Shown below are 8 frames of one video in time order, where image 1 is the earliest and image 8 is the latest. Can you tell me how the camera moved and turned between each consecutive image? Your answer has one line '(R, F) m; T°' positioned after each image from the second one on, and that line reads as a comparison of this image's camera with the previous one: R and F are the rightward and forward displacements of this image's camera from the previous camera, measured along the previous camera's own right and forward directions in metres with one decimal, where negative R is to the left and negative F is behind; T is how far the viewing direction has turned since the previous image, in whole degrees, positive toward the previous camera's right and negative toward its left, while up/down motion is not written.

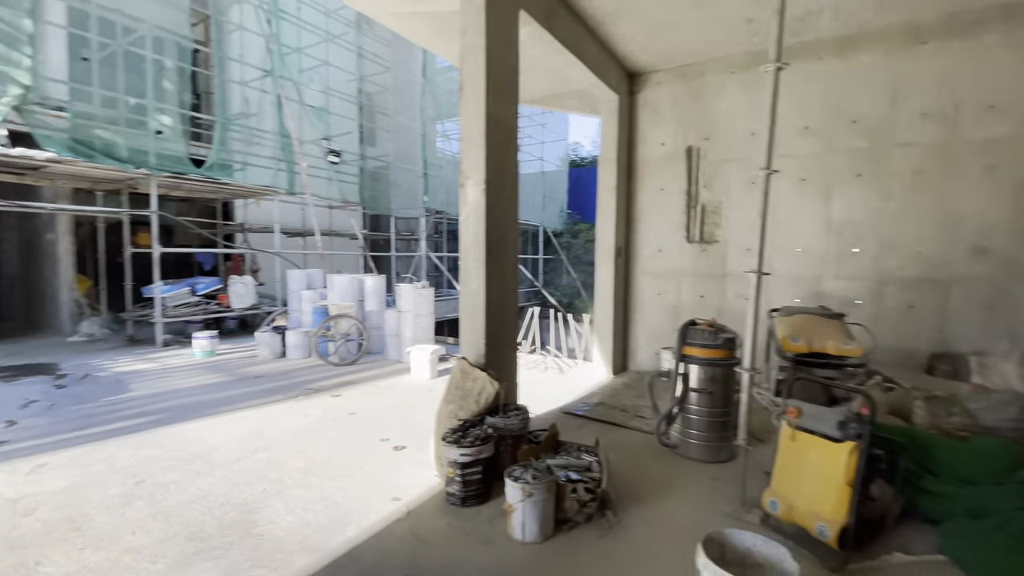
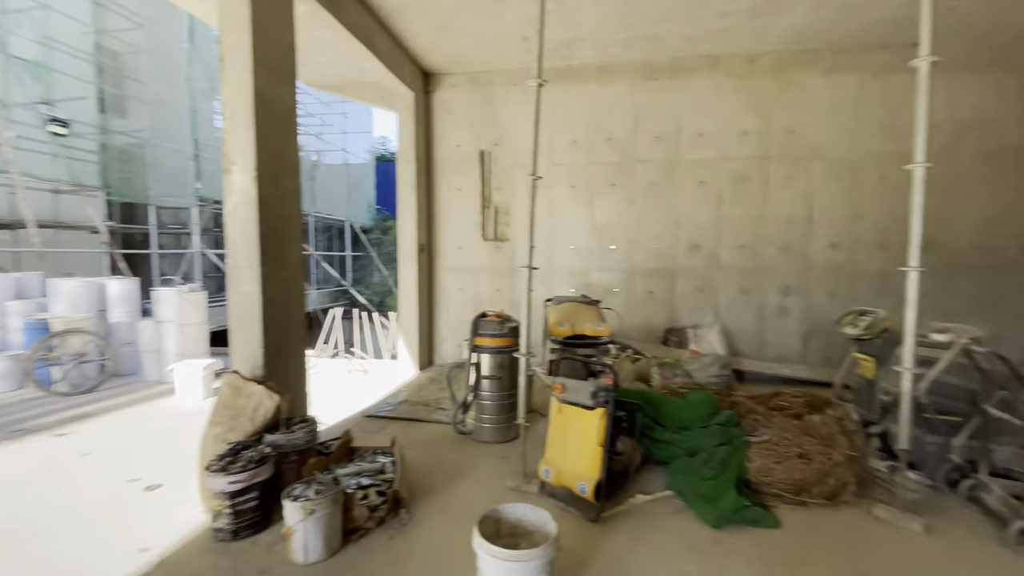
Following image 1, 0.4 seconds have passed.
(+0.2, 0.0) m; +22°
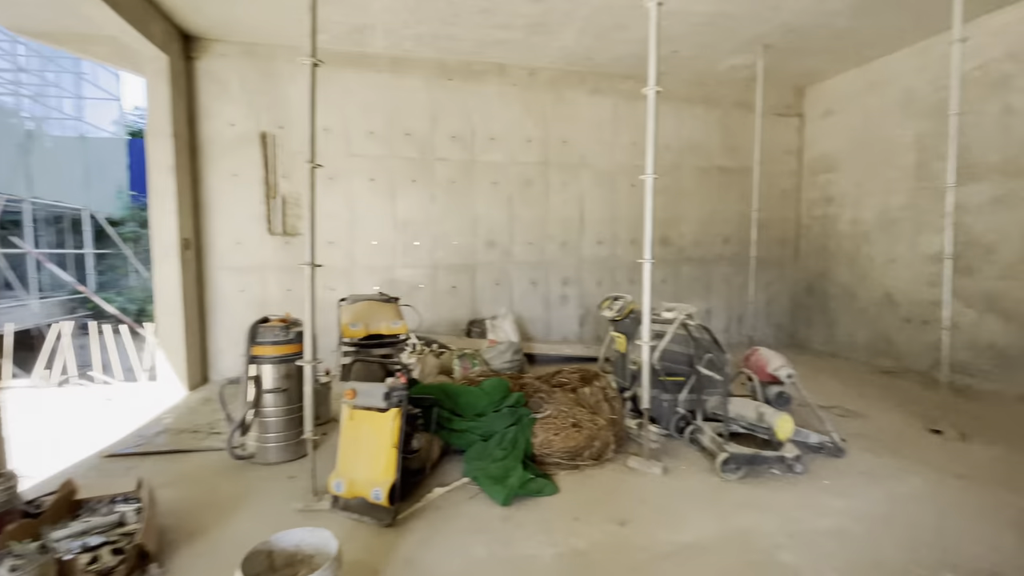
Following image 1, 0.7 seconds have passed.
(+0.2, 0.0) m; +22°
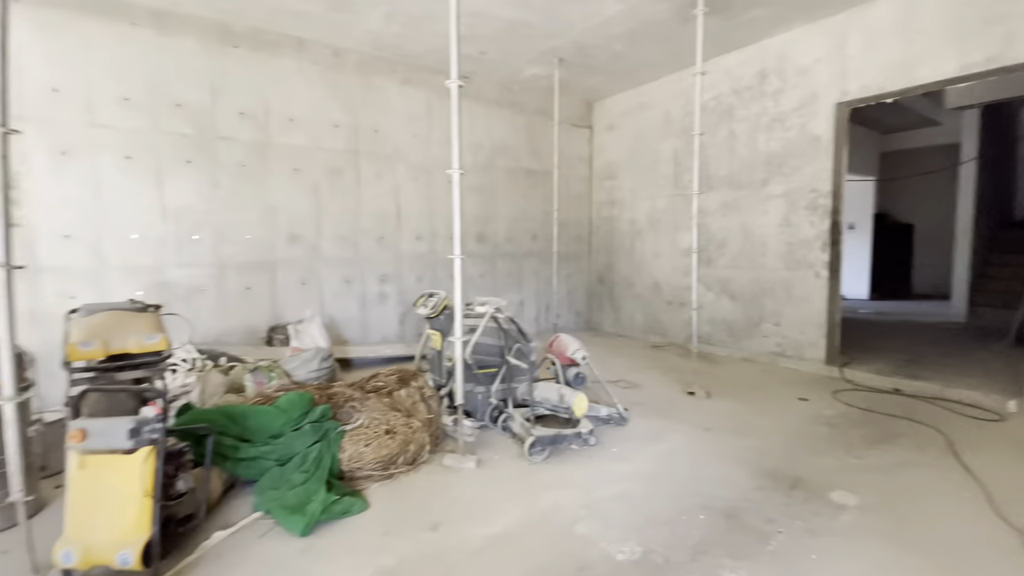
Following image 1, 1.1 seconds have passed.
(+0.1, +0.1) m; +21°
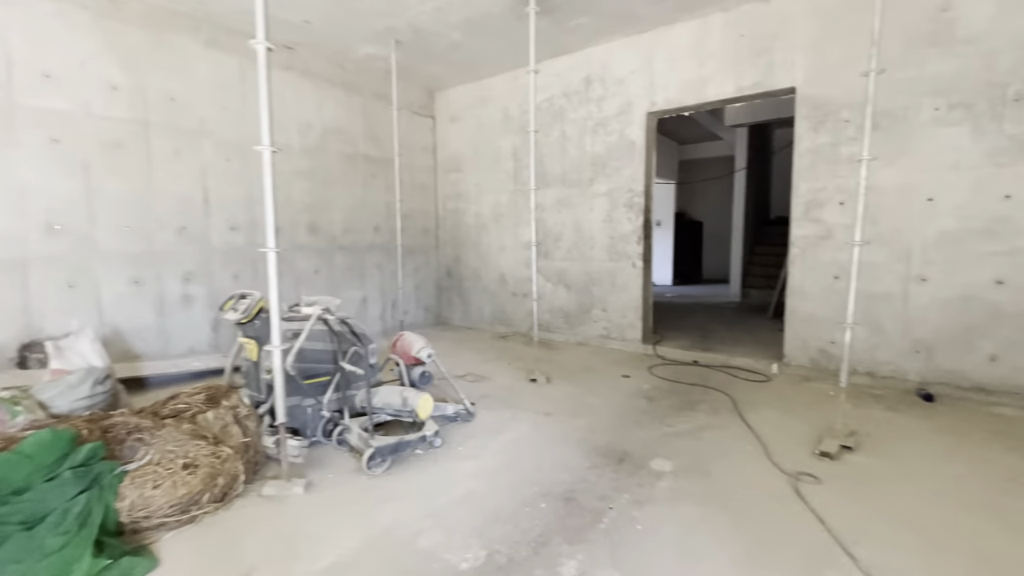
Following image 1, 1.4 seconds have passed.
(+0.1, +0.1) m; +18°
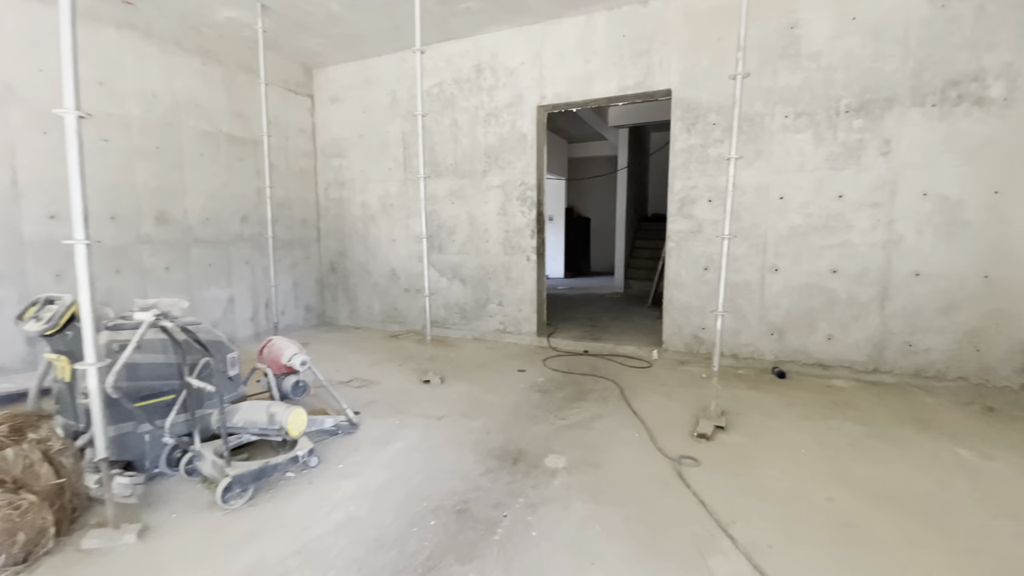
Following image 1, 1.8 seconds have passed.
(+0.1, +0.2) m; +13°
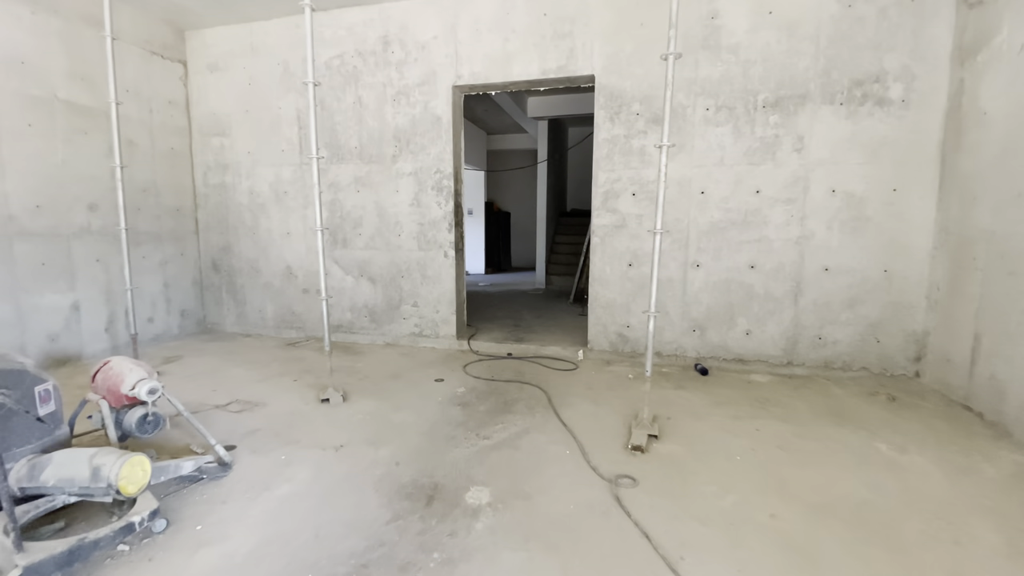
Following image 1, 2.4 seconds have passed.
(0.0, +0.4) m; +10°
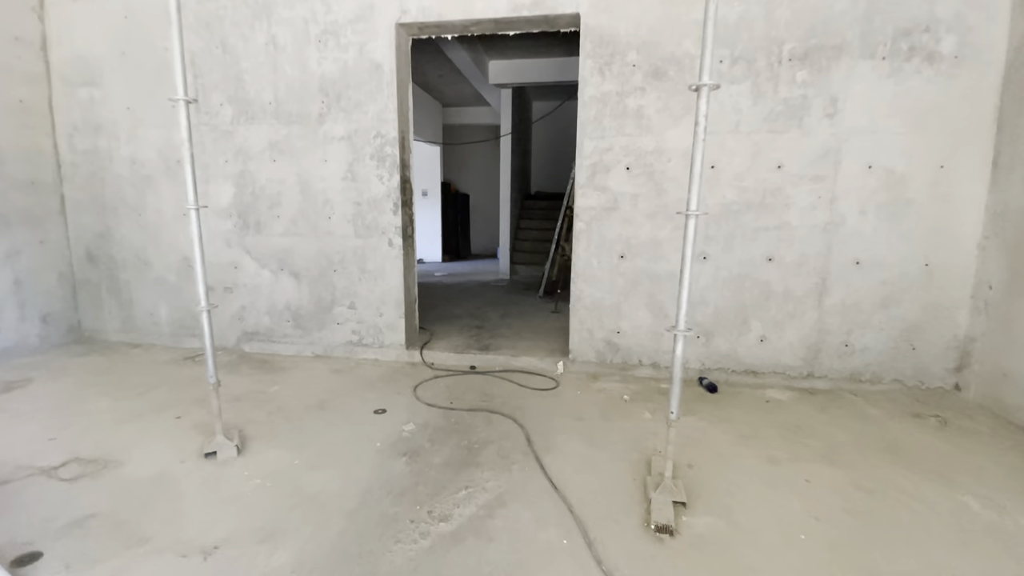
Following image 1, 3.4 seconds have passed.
(0.0, +0.9) m; +5°
